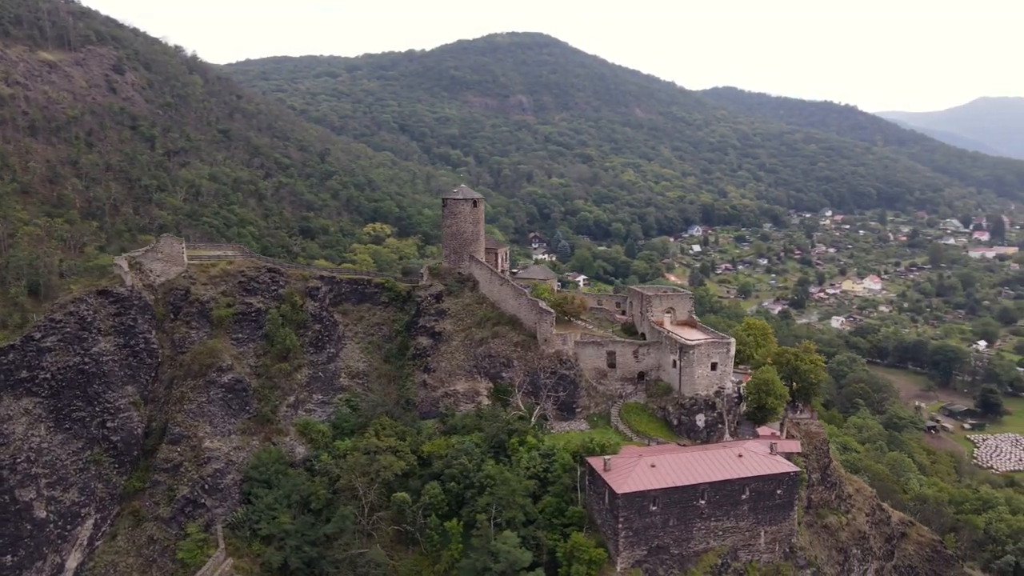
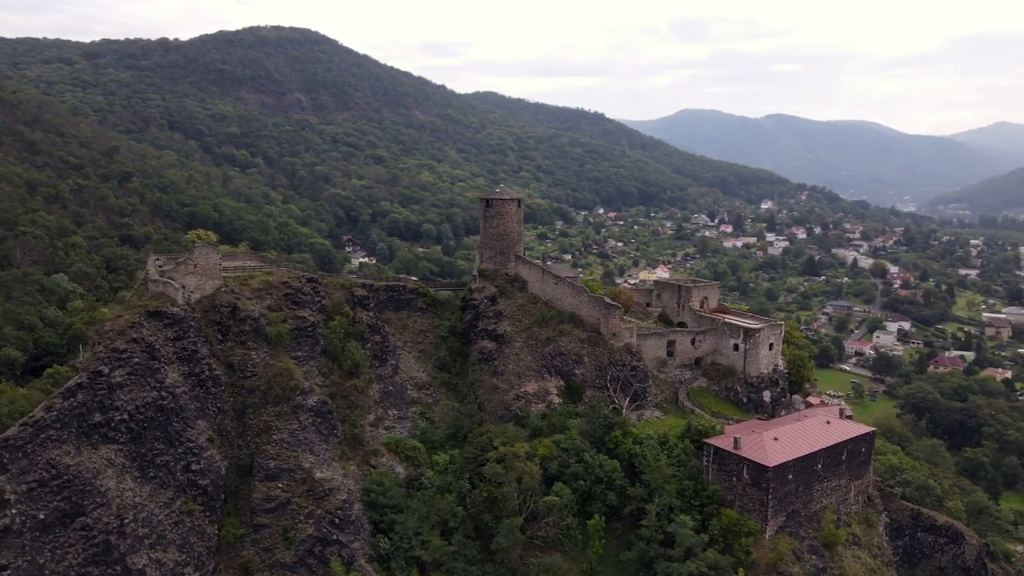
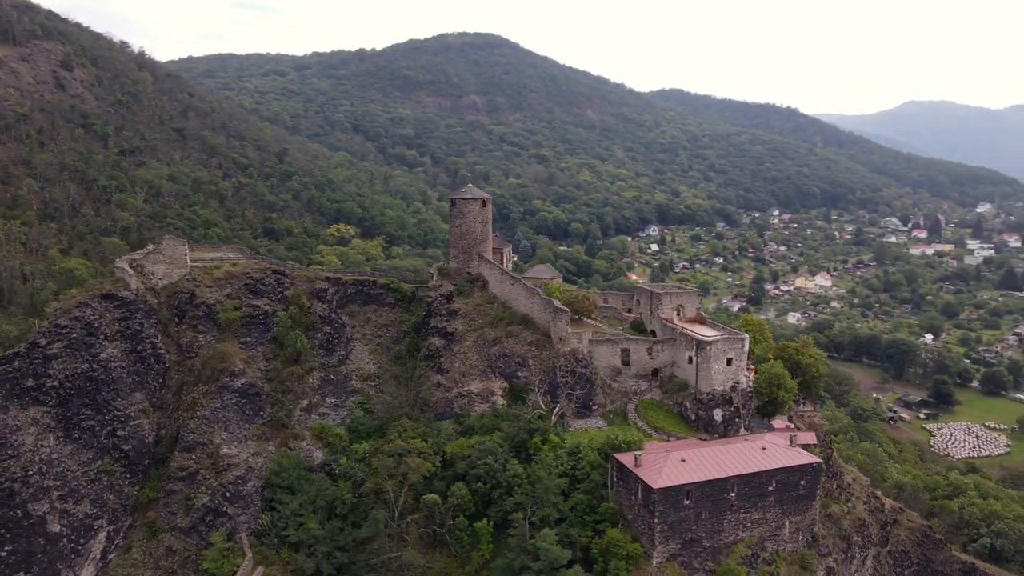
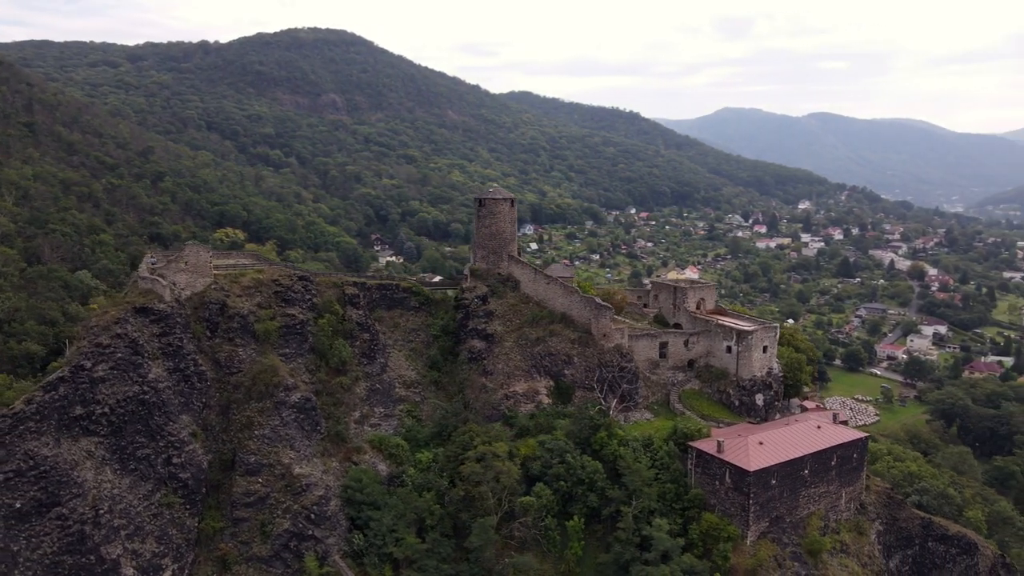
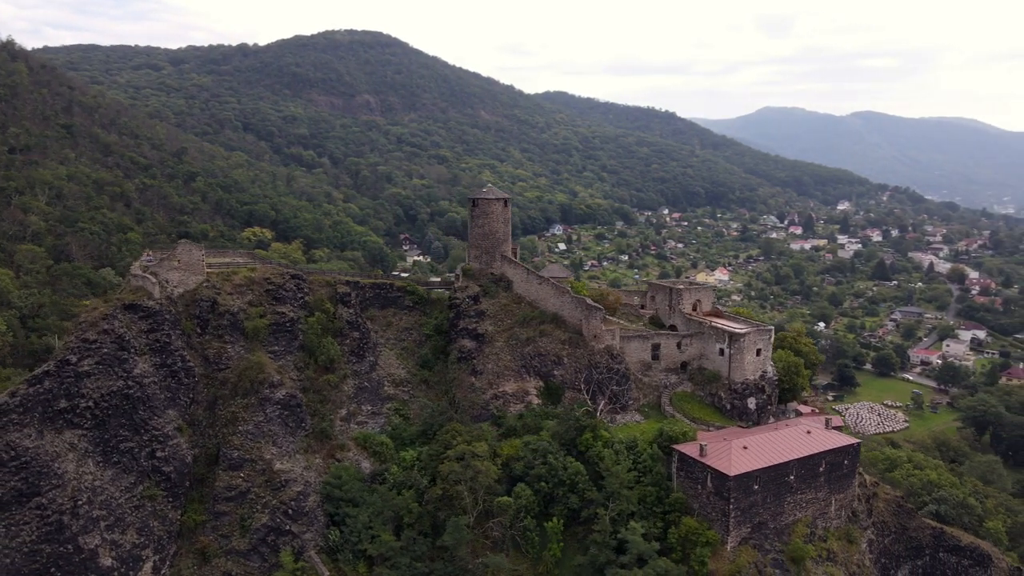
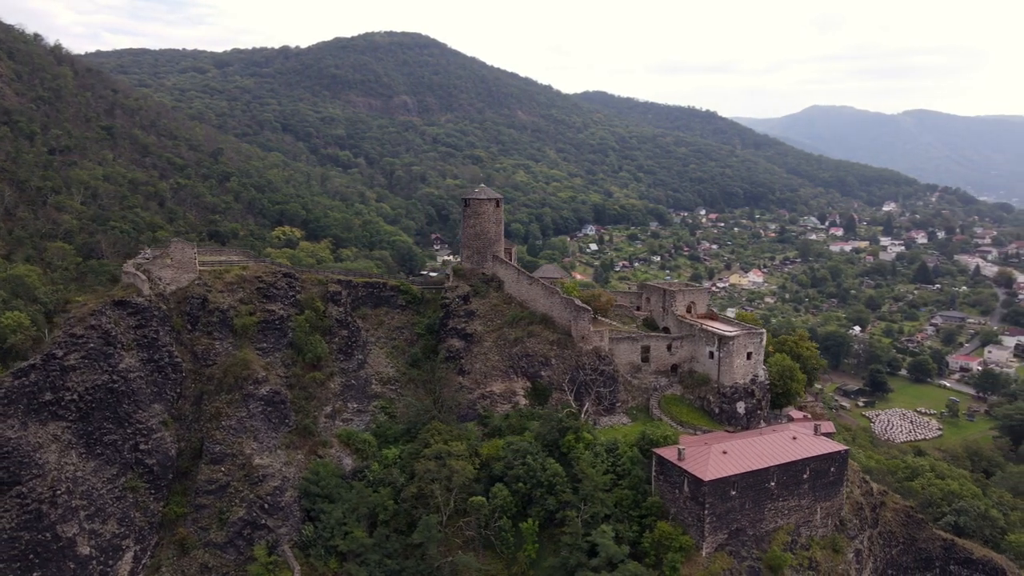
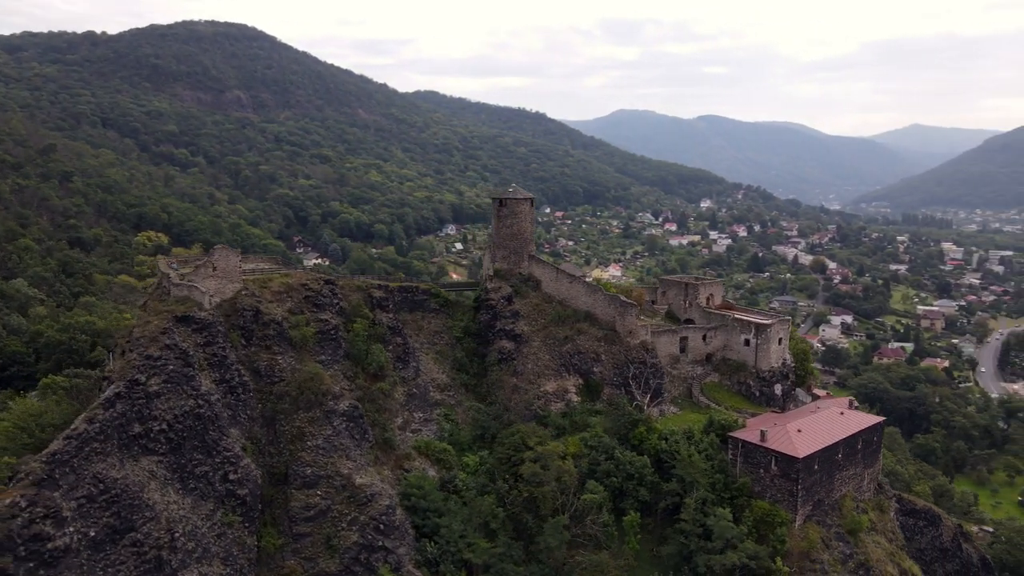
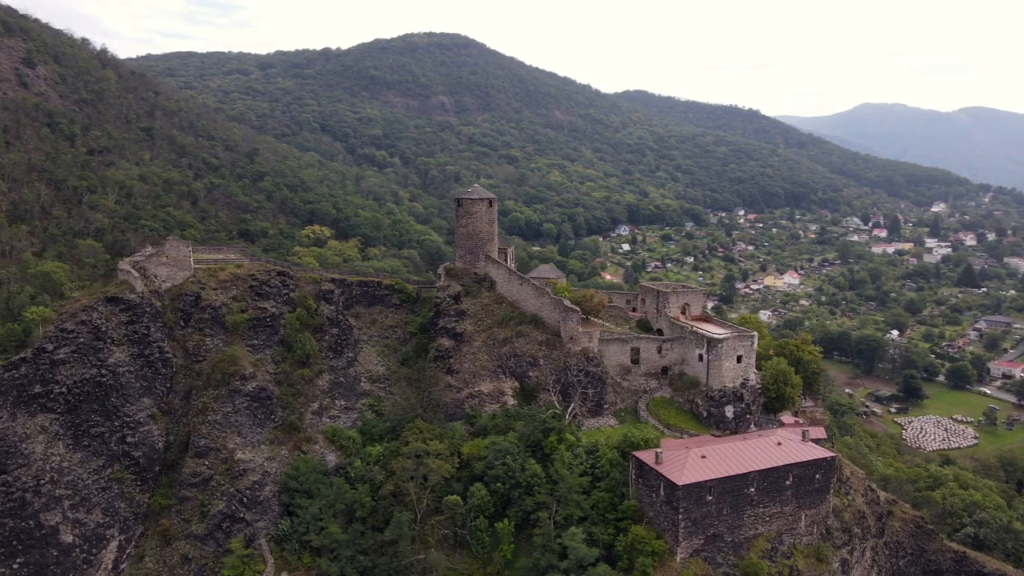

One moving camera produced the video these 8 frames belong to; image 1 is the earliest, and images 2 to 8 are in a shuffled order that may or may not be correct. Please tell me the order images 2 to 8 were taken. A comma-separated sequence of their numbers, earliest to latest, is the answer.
3, 8, 6, 5, 4, 2, 7
